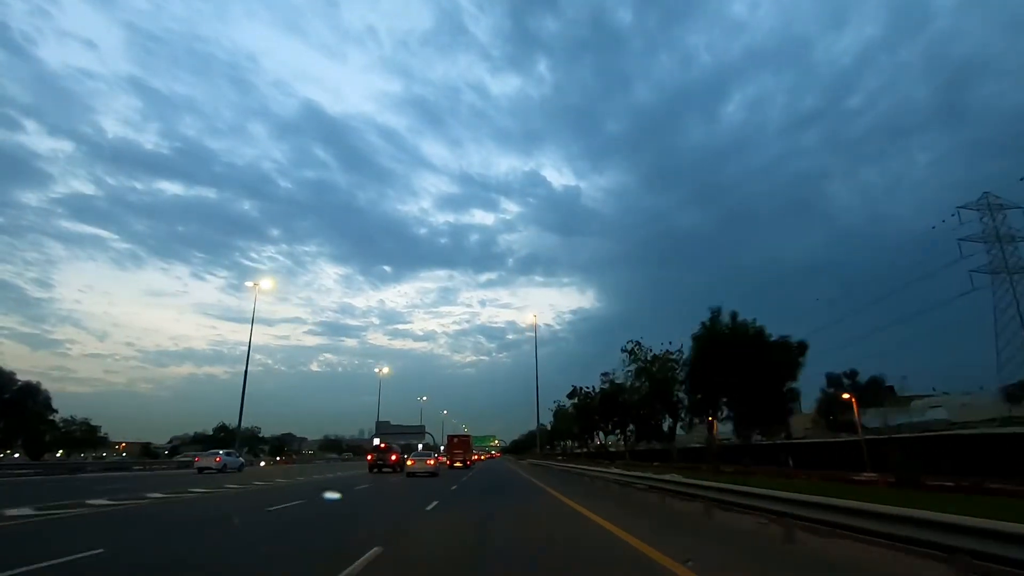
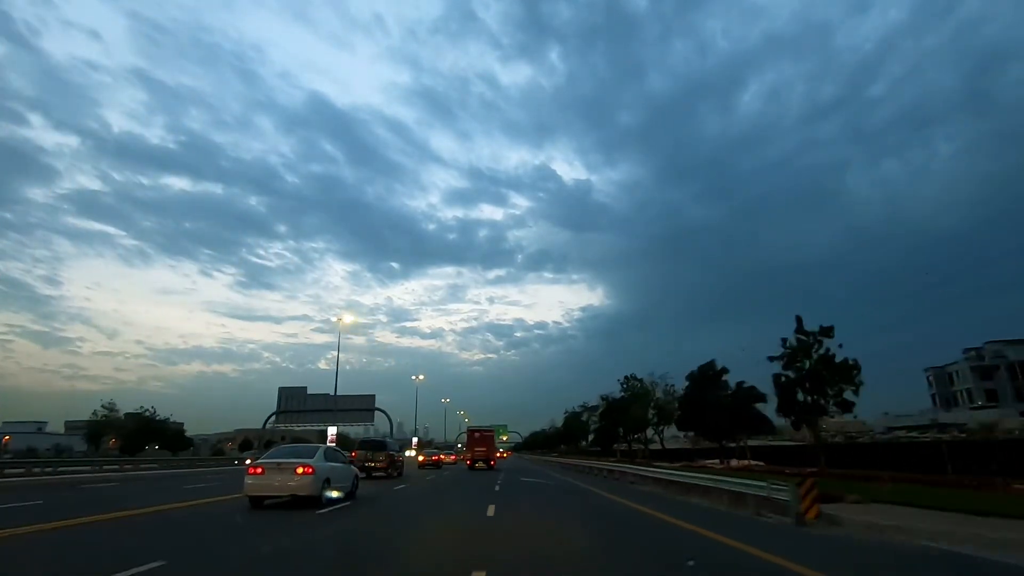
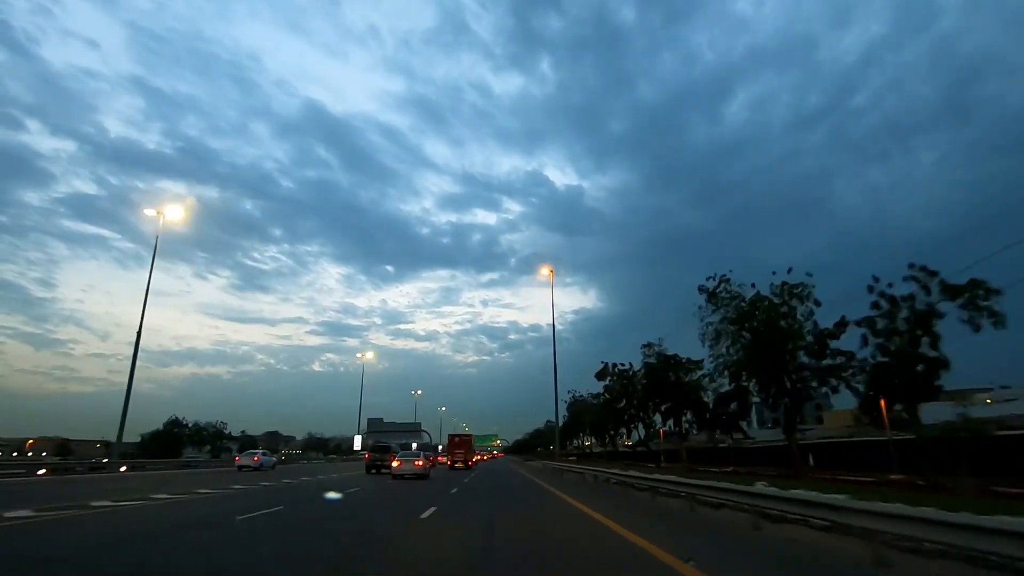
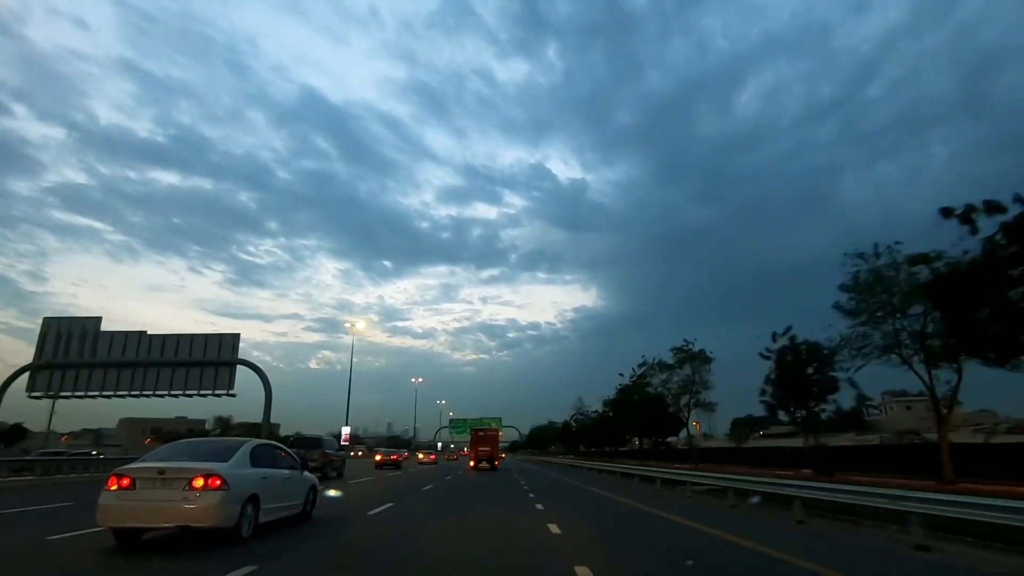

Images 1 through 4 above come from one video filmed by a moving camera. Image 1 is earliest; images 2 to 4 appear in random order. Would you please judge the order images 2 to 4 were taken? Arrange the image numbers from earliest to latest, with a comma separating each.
3, 2, 4
